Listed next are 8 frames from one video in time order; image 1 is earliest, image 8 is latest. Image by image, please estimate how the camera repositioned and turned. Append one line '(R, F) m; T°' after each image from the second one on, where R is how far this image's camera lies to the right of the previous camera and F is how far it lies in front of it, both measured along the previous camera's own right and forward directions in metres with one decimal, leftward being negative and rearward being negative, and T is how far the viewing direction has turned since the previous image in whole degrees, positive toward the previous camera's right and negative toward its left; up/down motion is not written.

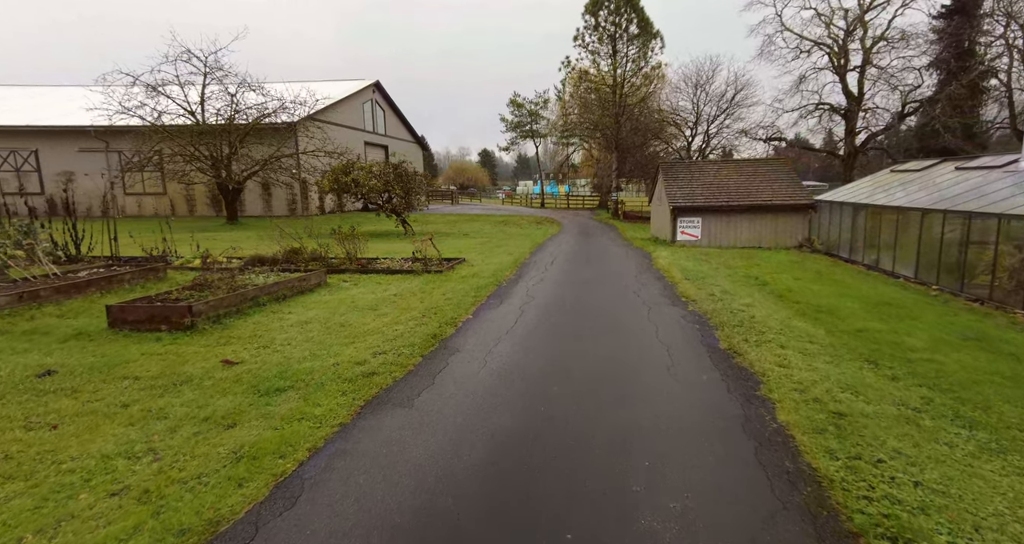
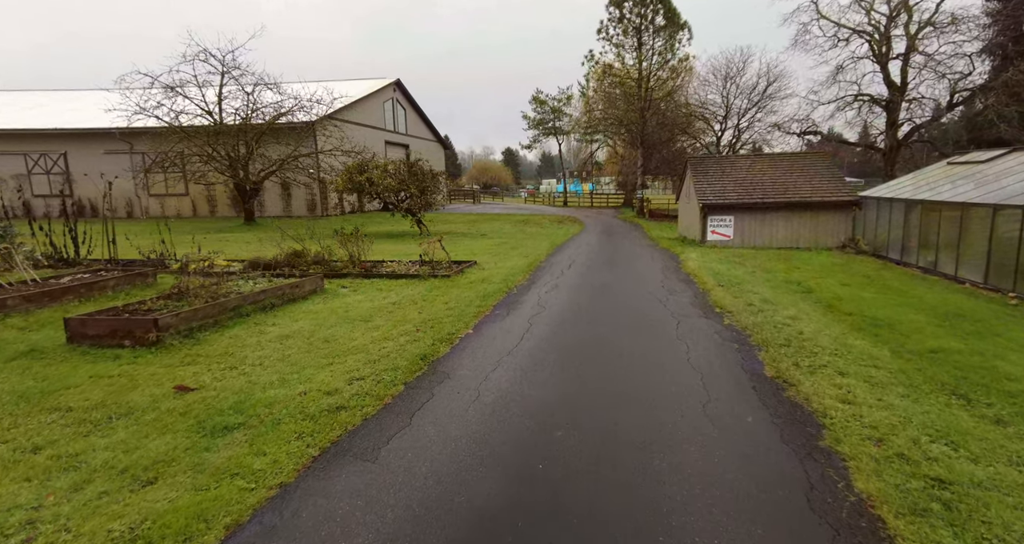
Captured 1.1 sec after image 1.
(+0.2, +1.1) m; -3°
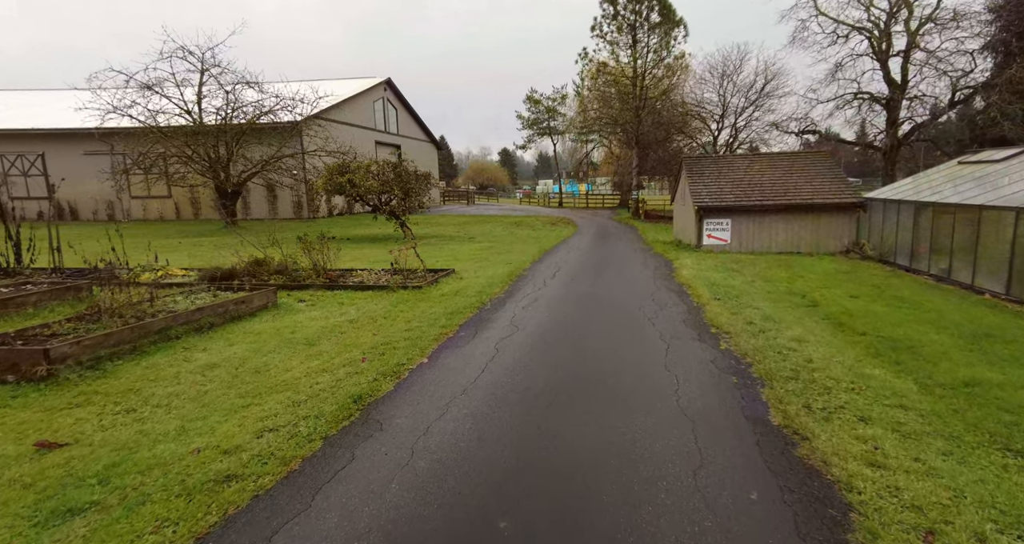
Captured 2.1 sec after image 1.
(+0.4, +1.1) m; 0°
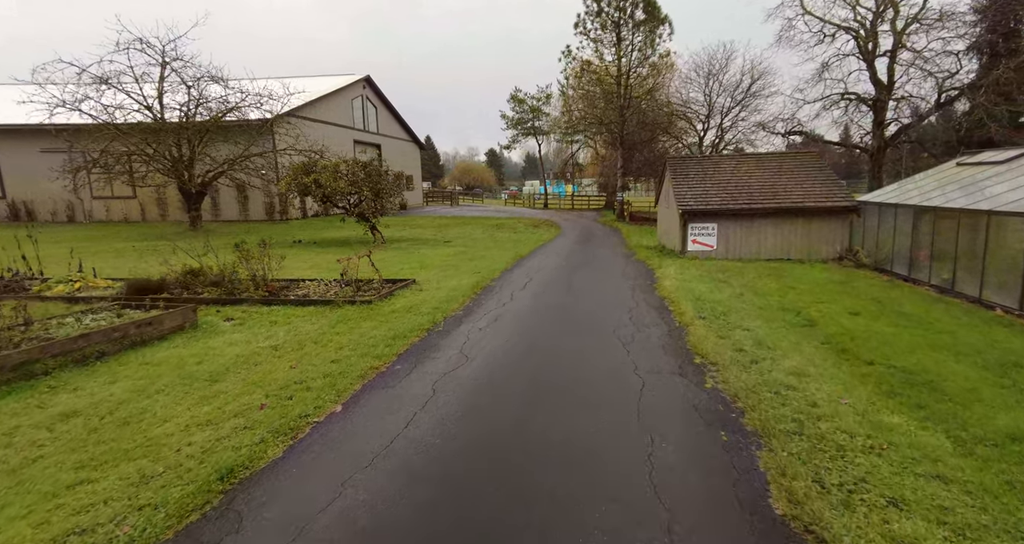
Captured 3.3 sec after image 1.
(+0.5, +1.2) m; +1°
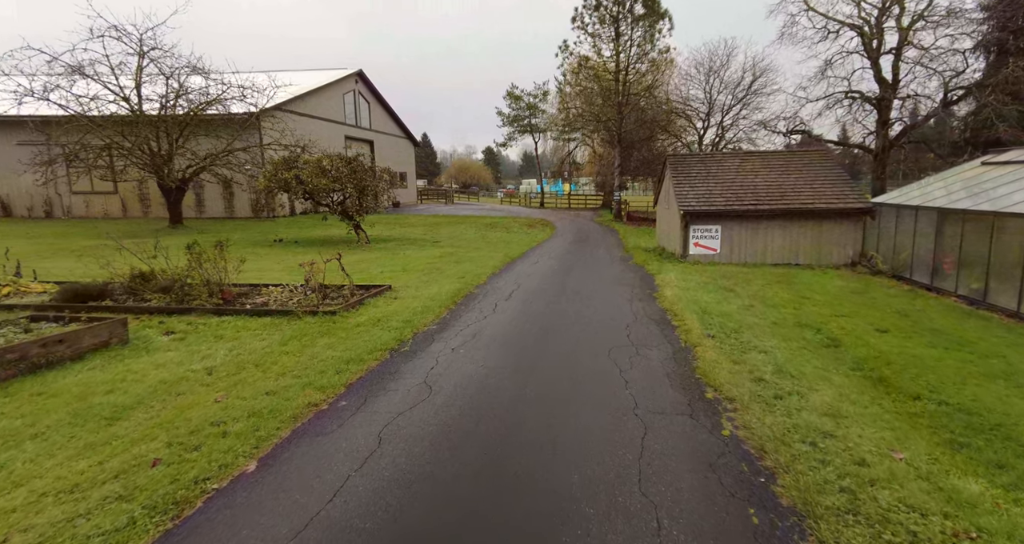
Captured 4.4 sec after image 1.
(+0.2, +1.1) m; 0°
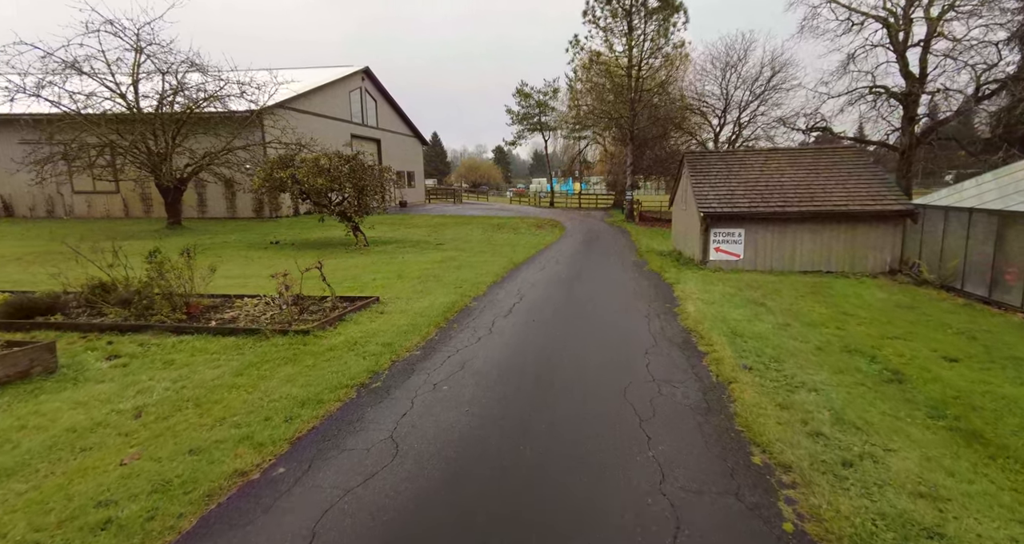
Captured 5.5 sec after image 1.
(+0.2, +1.2) m; -1°
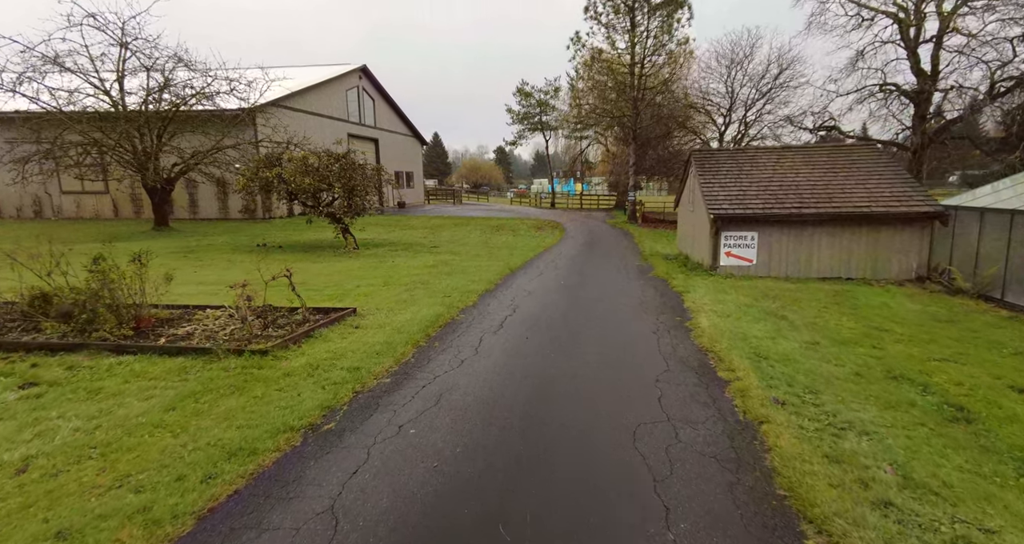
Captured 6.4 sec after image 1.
(+0.2, +1.0) m; 0°
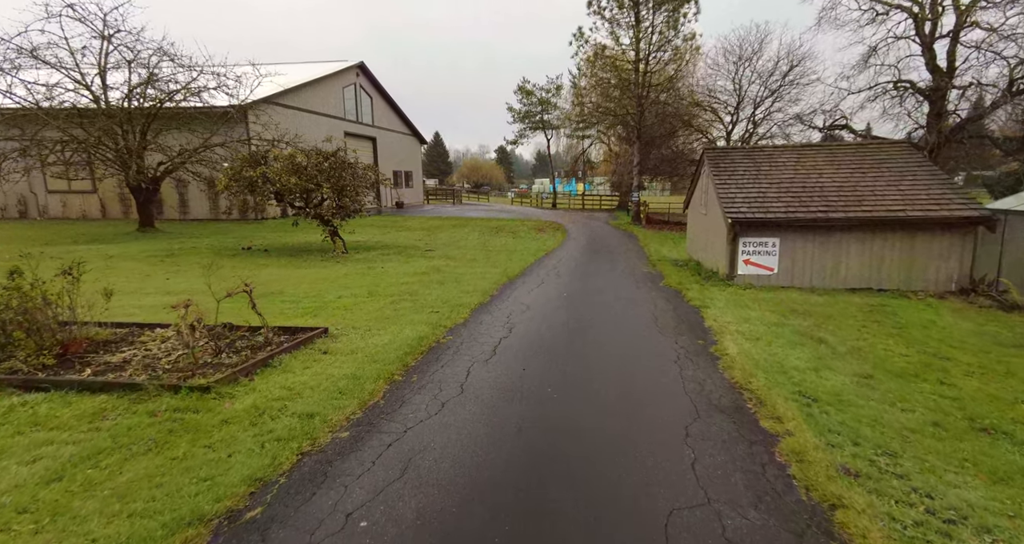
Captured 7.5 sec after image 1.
(+0.1, +1.2) m; 0°
